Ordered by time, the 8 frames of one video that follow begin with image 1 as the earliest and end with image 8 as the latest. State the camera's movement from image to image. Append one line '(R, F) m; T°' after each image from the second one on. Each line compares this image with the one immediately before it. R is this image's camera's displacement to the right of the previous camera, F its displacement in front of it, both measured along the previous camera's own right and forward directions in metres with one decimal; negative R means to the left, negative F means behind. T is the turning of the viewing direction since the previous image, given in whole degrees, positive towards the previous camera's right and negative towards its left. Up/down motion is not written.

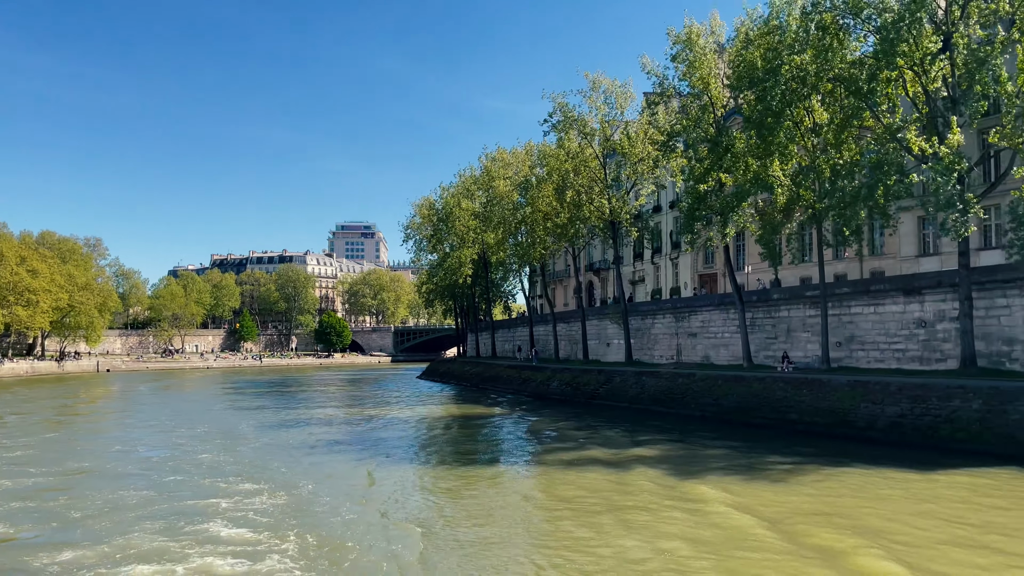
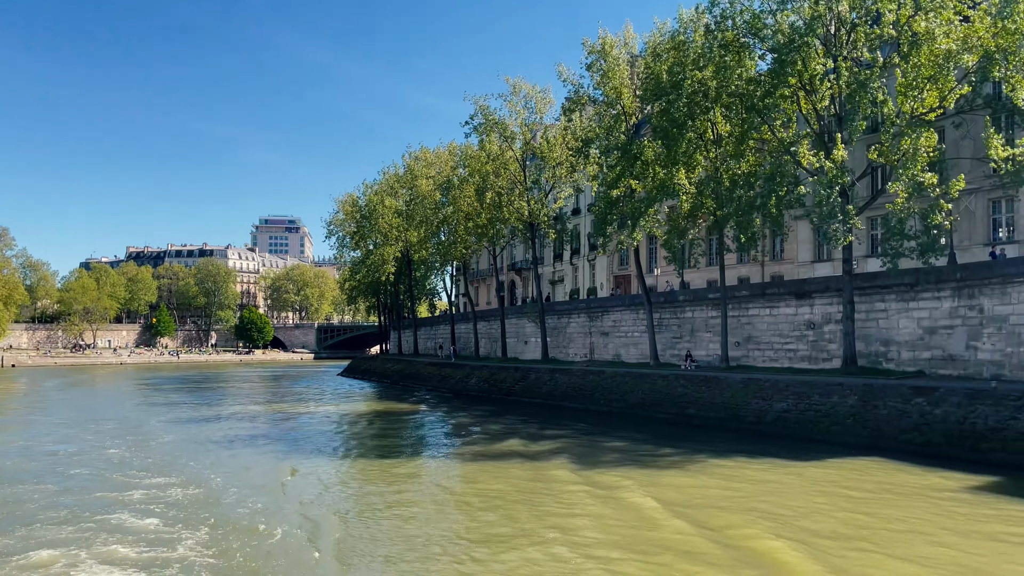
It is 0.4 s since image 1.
(+0.4, -0.9) m; +5°
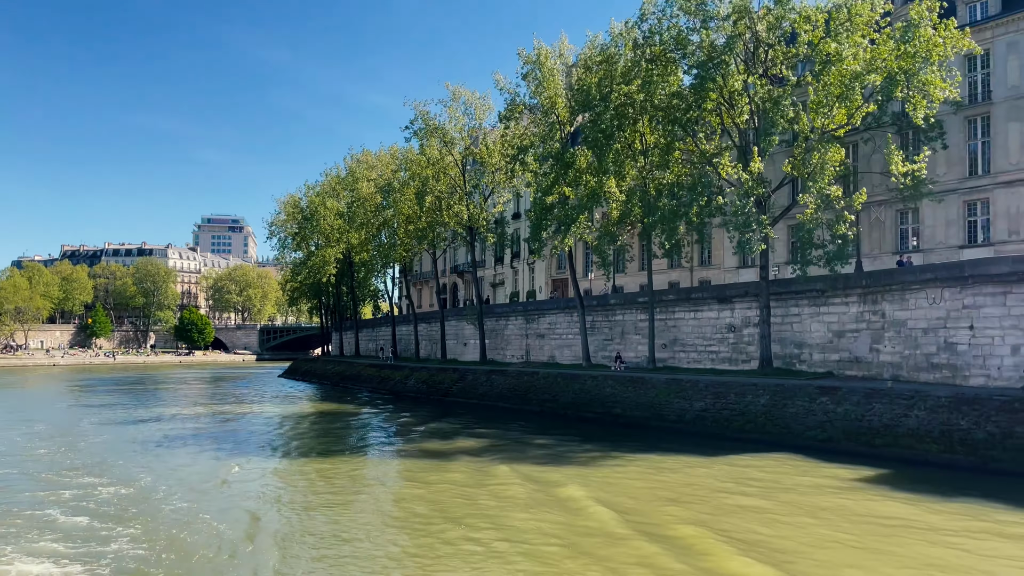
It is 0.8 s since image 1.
(+0.5, -0.8) m; +4°
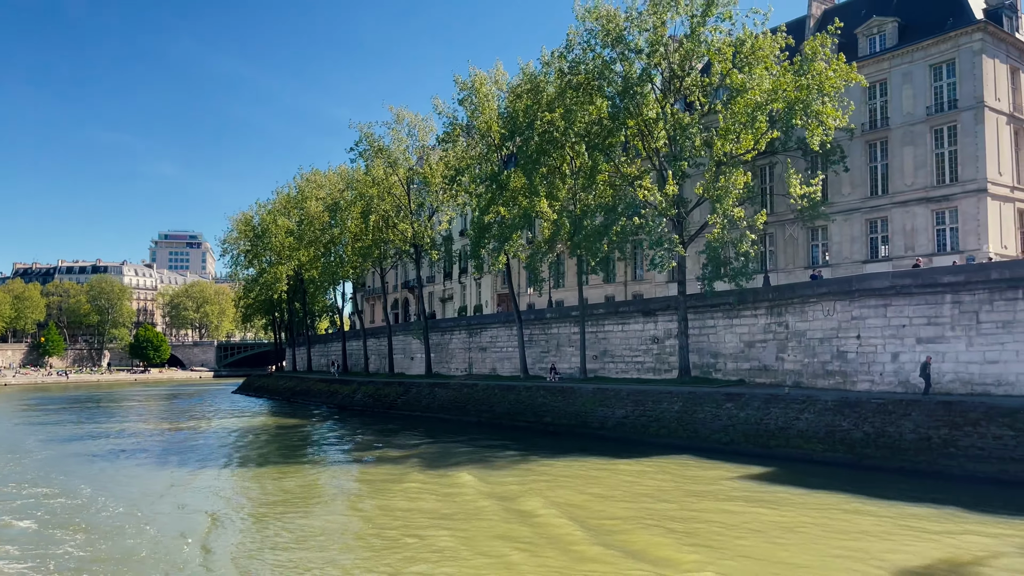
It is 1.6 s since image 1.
(+1.1, -1.5) m; +2°
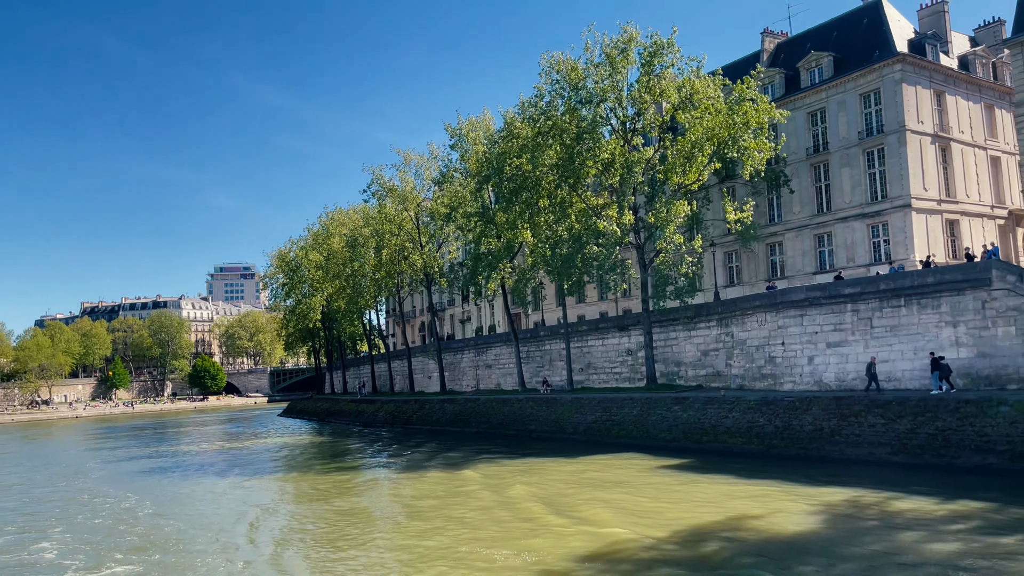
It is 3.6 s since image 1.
(+2.8, -3.7) m; -4°
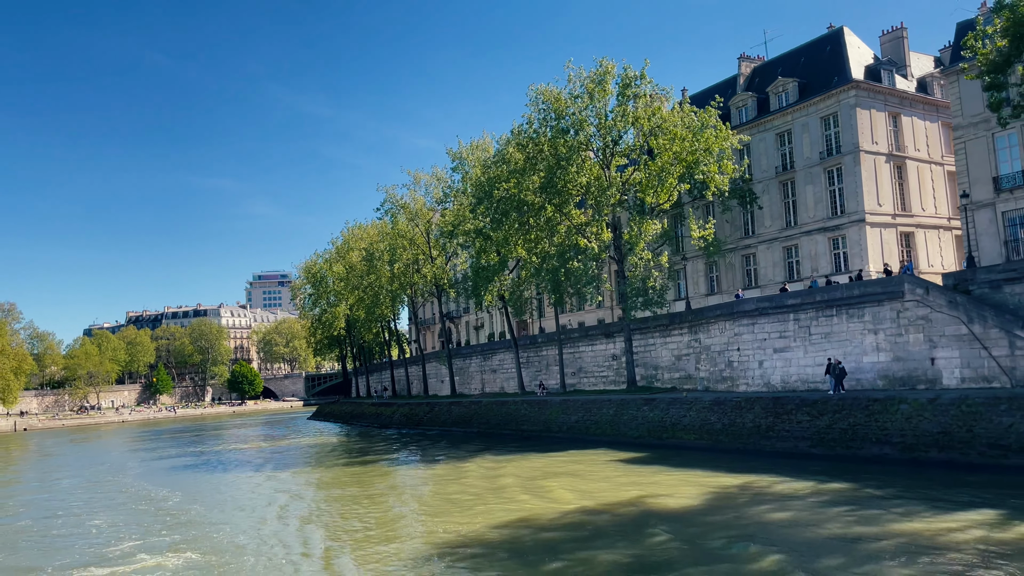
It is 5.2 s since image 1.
(+2.0, -3.1) m; -3°
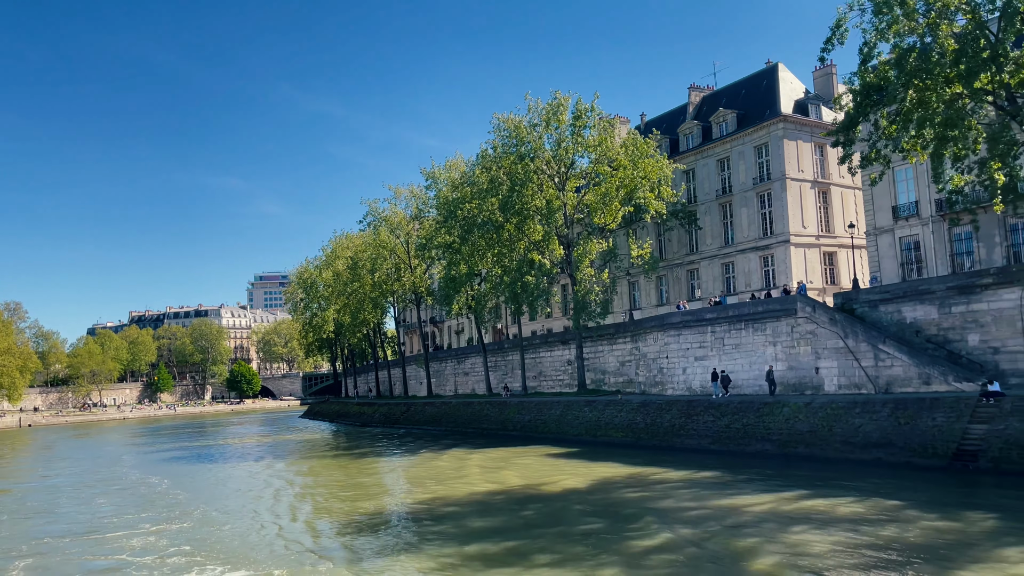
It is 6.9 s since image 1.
(+2.0, -3.4) m; 0°
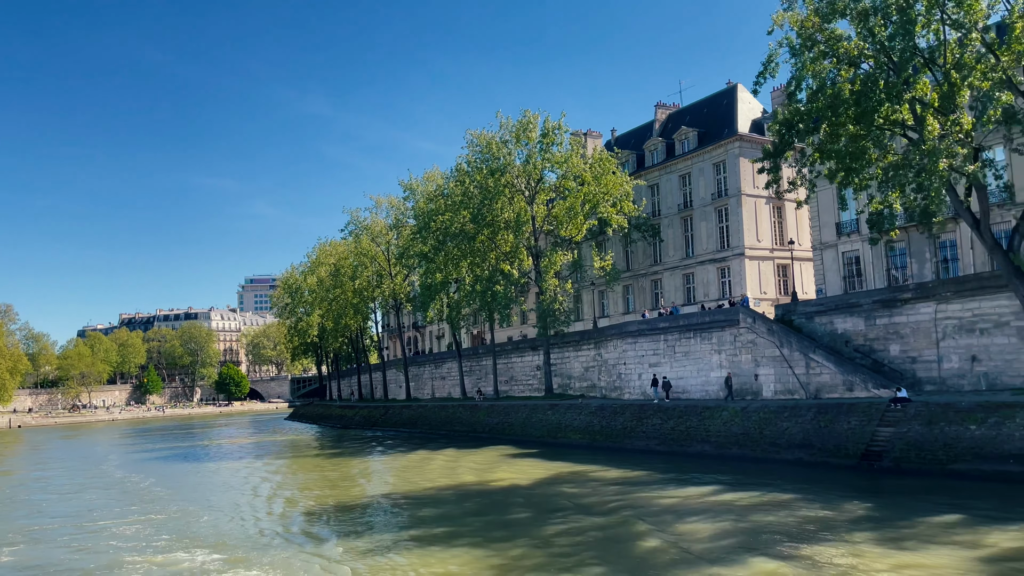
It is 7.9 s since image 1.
(+1.1, -1.8) m; 0°
